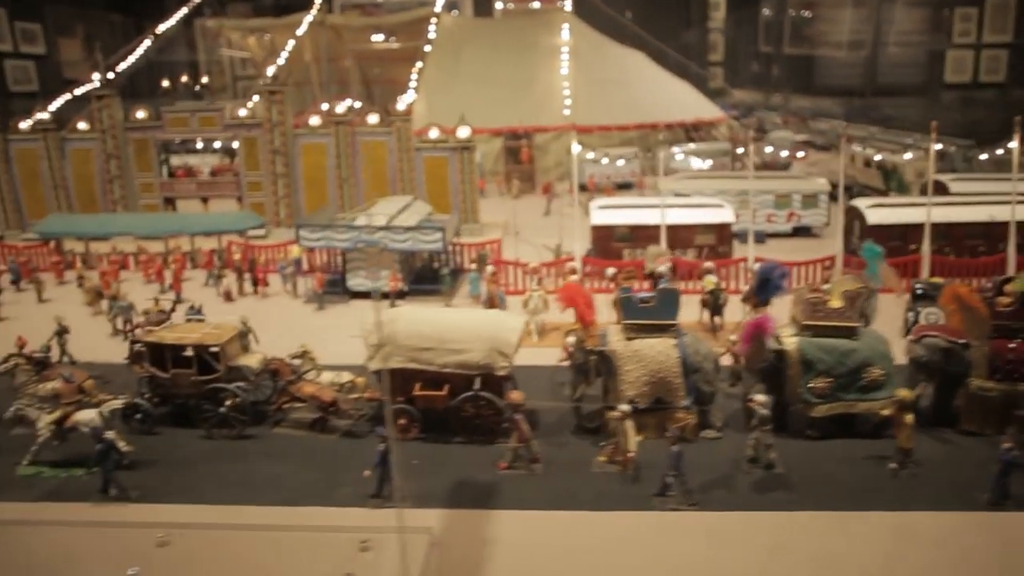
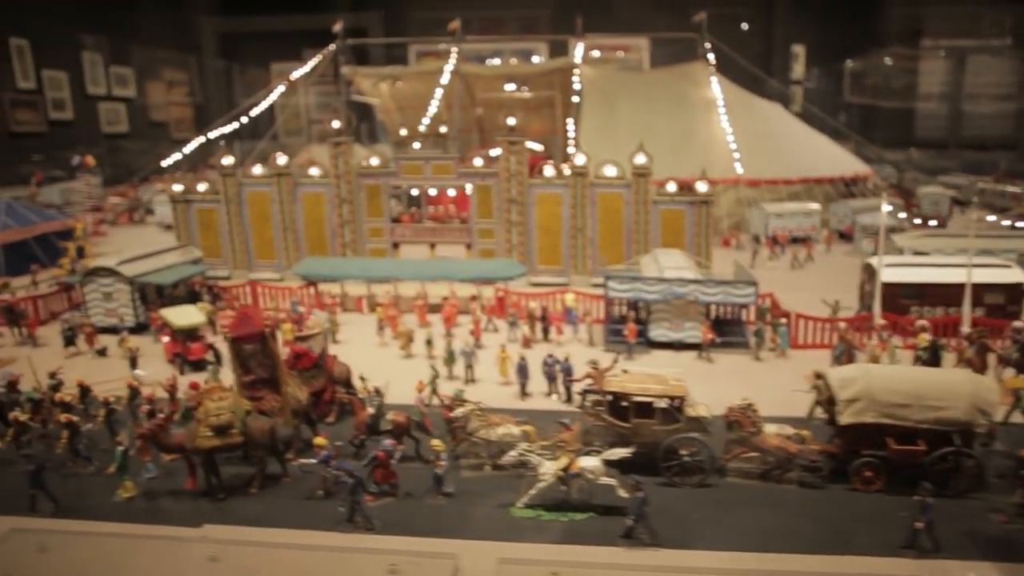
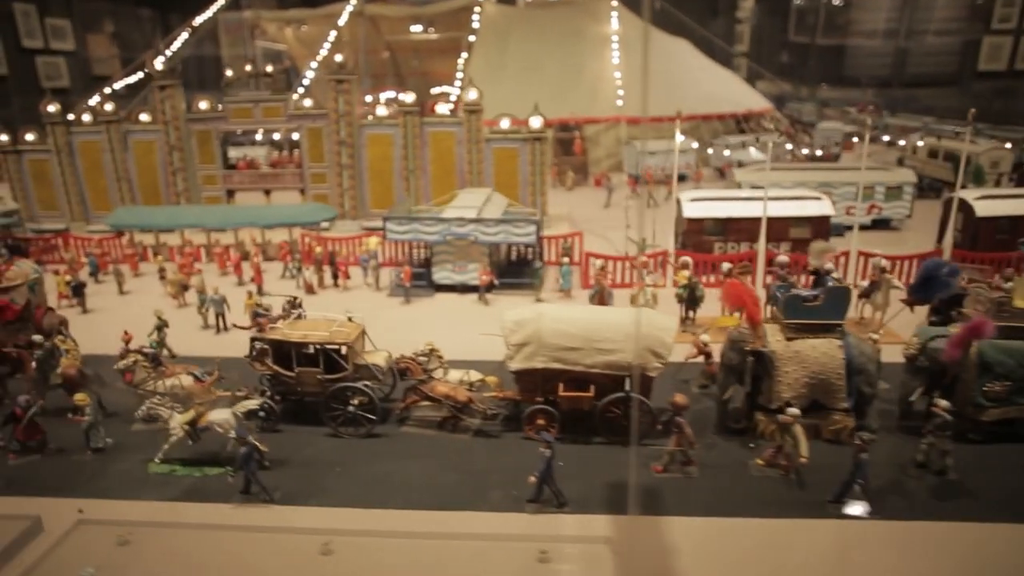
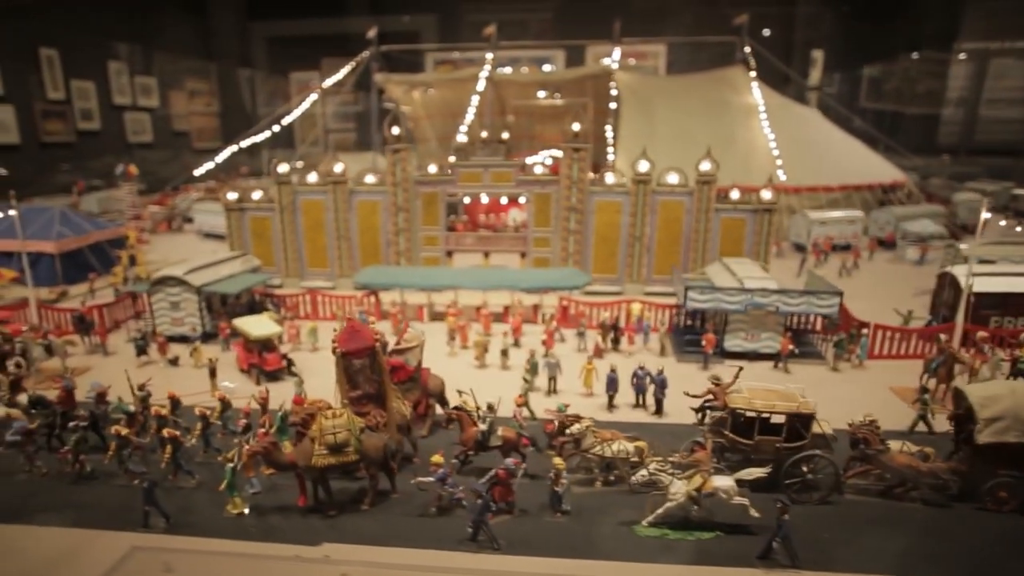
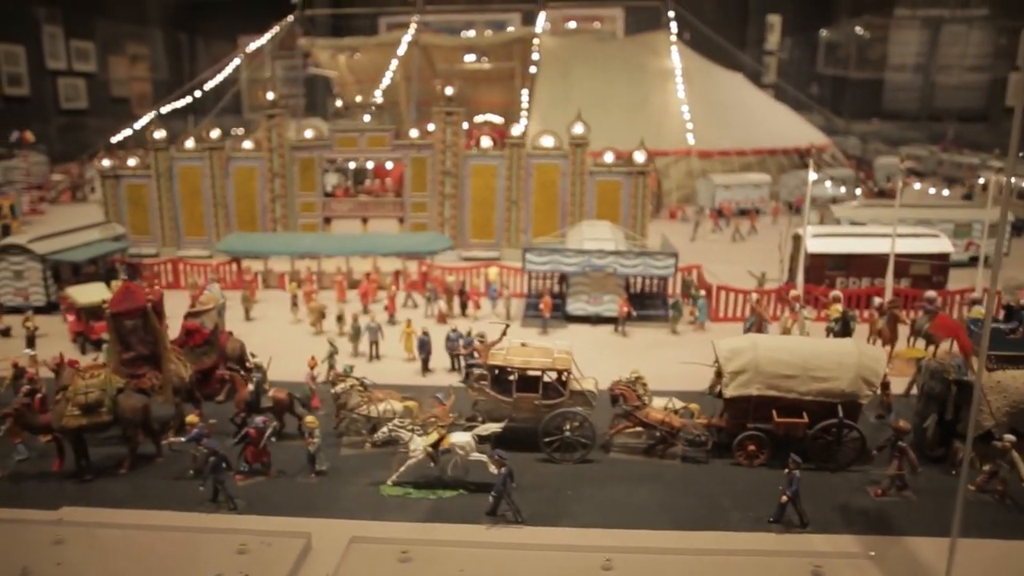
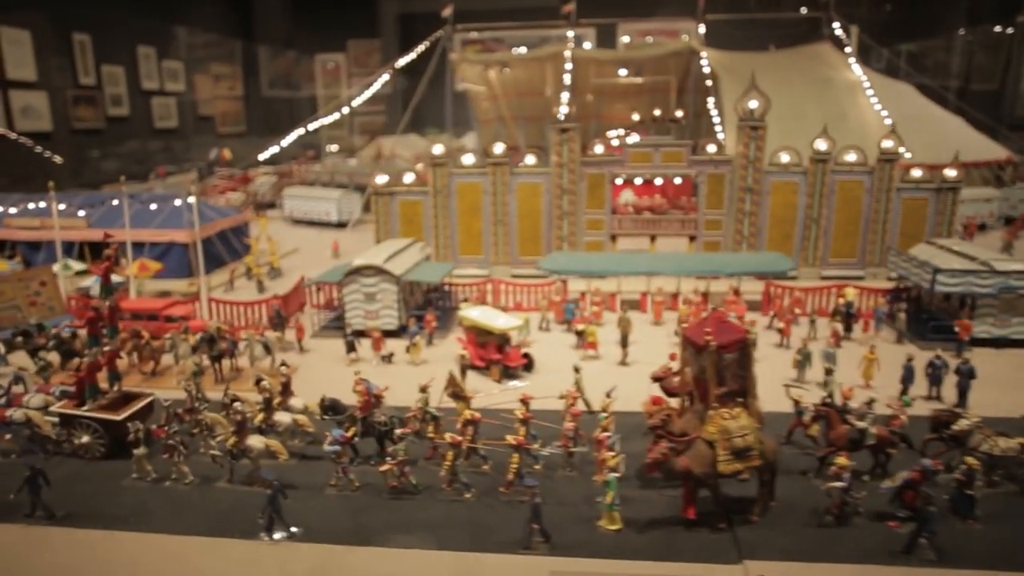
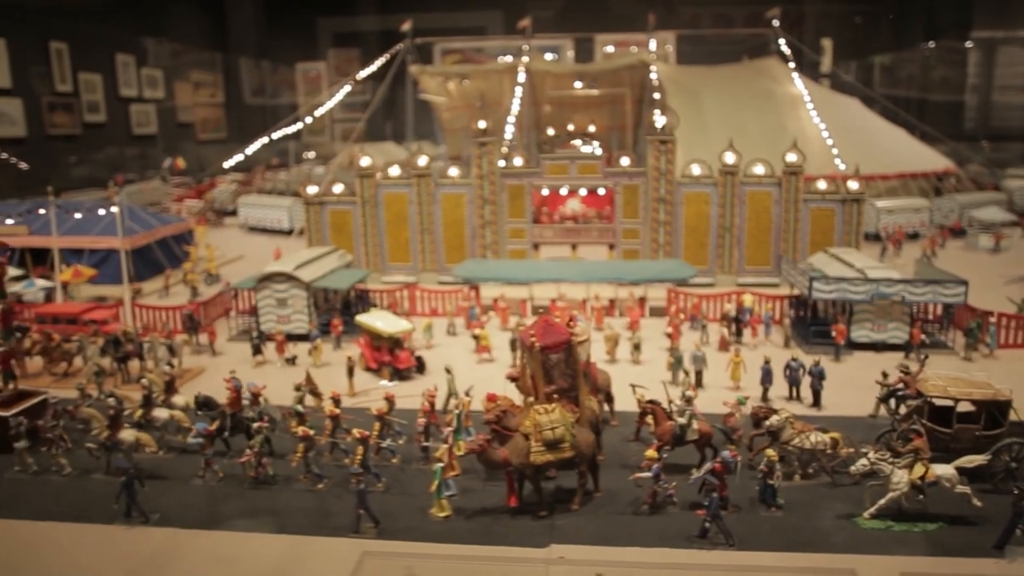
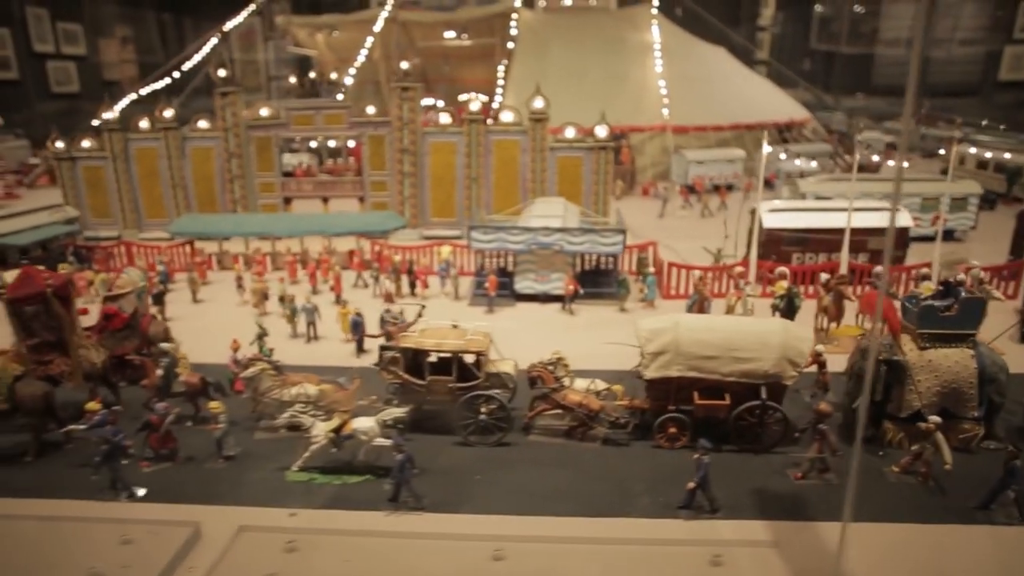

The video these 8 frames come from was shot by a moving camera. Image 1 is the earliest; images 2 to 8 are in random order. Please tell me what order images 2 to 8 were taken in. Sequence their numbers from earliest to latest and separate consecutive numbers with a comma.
3, 8, 5, 2, 4, 7, 6
